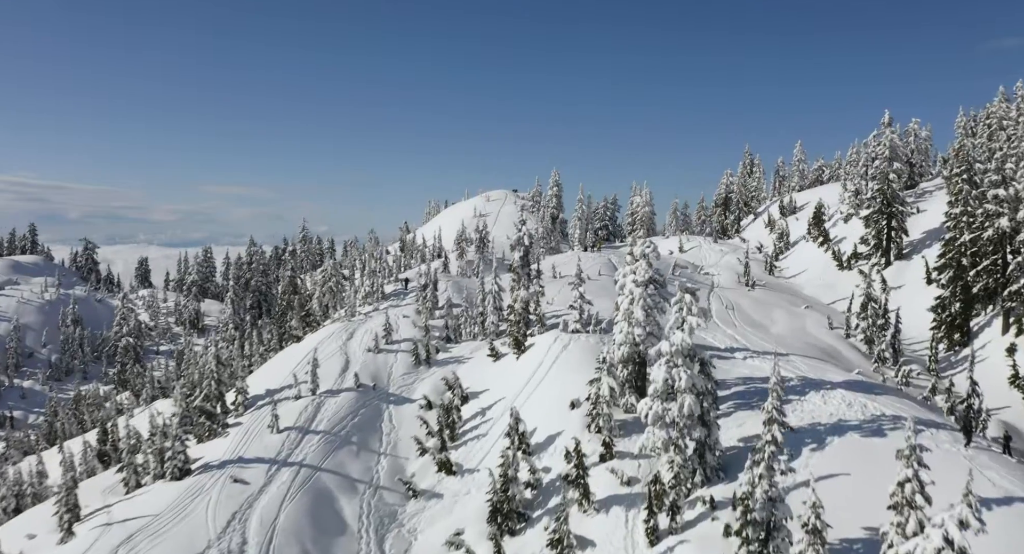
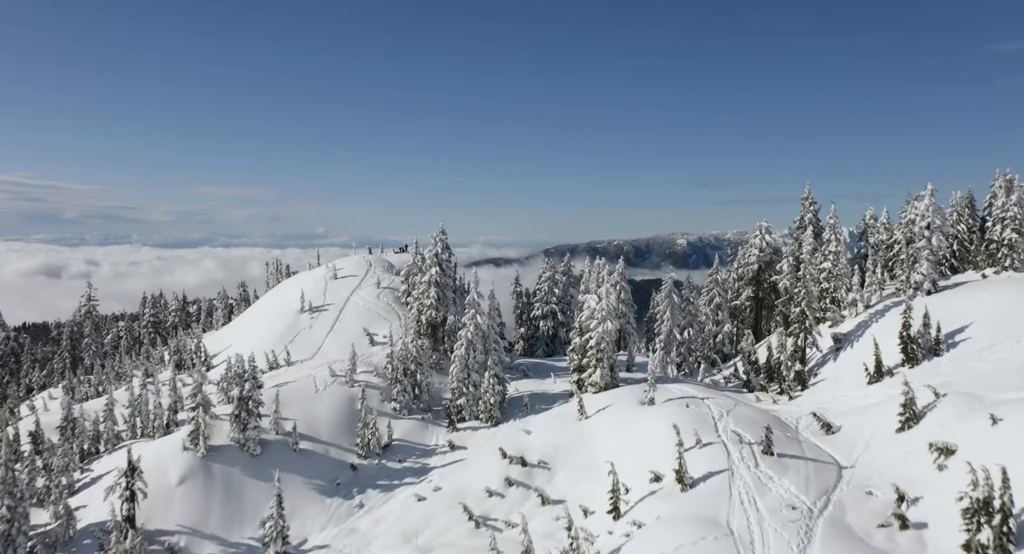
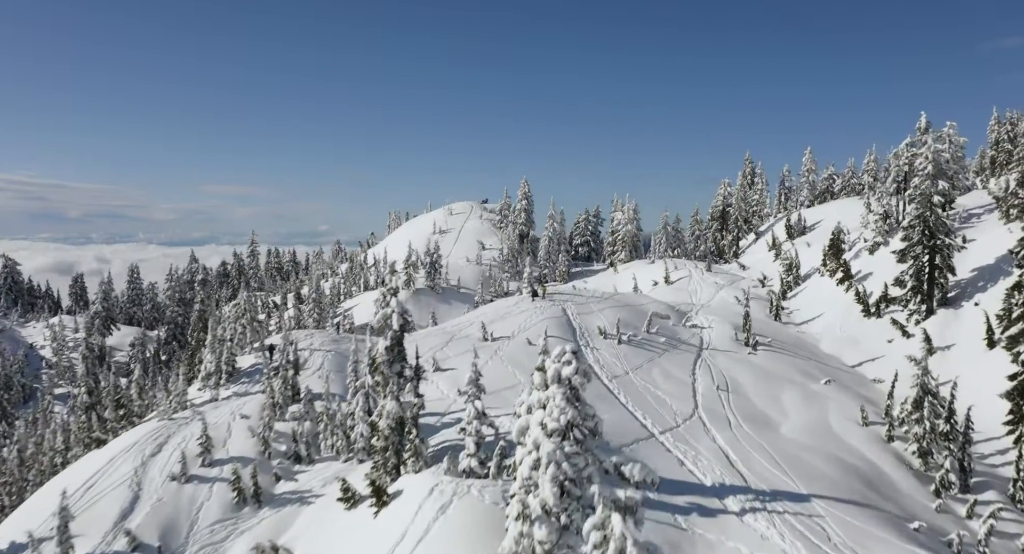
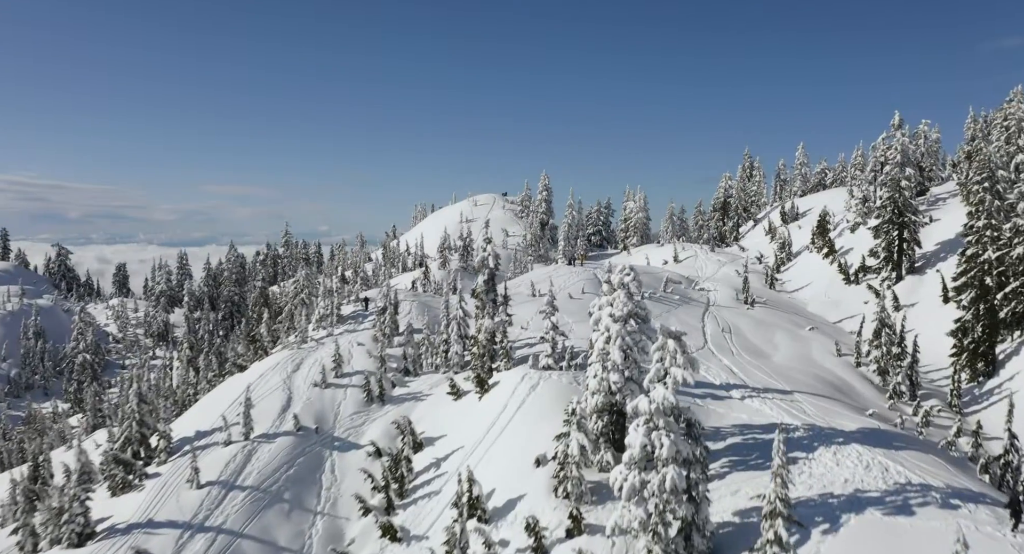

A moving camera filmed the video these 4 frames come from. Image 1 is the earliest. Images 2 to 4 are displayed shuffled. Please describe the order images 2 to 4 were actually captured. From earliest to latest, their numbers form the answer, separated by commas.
4, 3, 2
